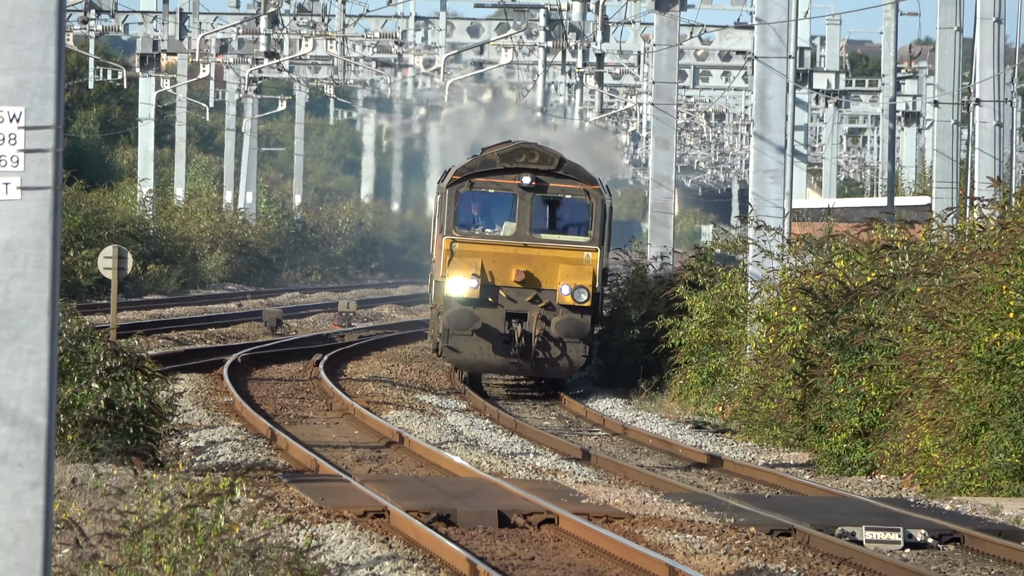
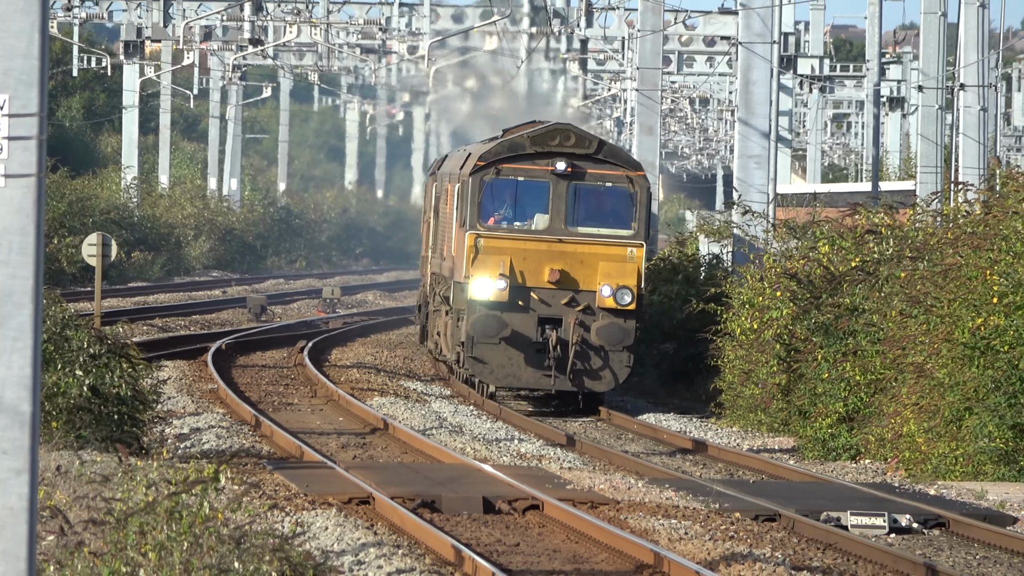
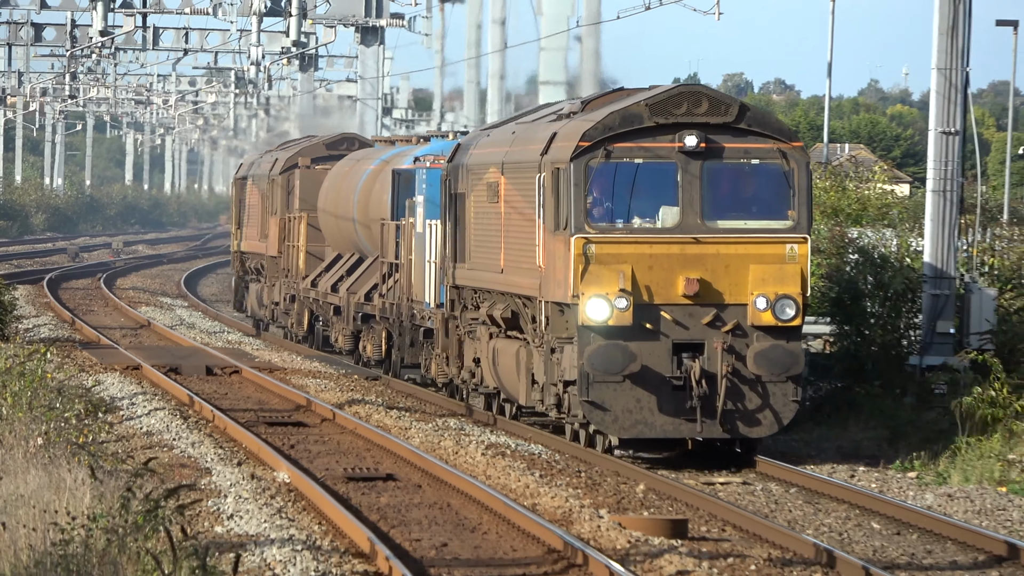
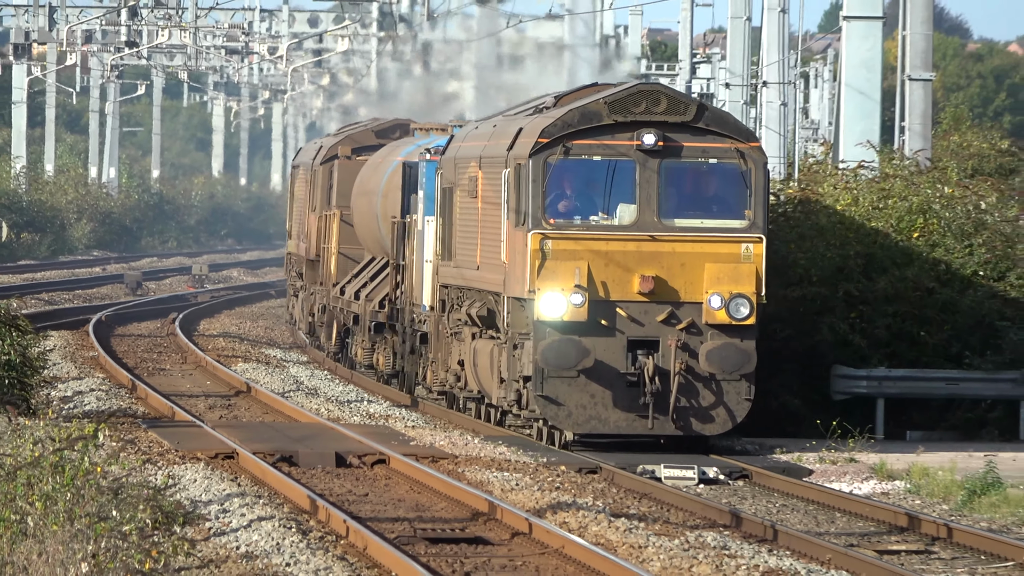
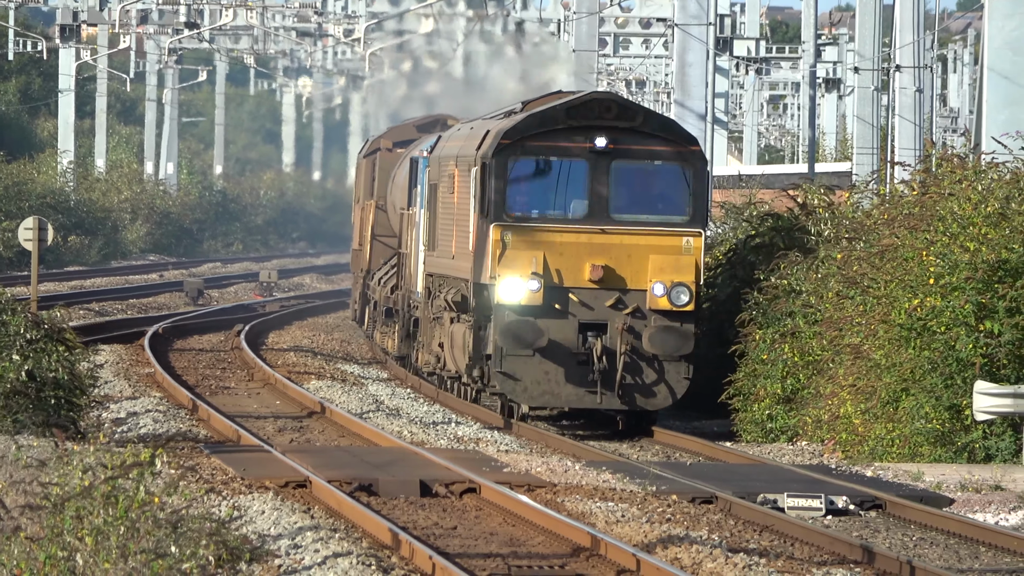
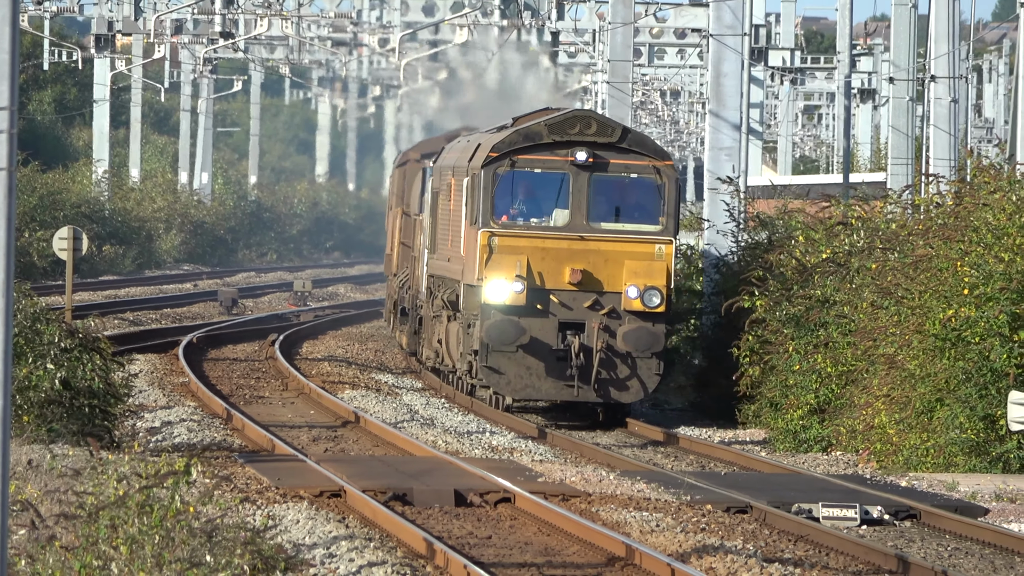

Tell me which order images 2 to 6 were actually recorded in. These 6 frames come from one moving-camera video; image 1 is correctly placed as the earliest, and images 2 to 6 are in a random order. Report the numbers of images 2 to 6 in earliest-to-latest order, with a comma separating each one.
2, 6, 5, 4, 3
